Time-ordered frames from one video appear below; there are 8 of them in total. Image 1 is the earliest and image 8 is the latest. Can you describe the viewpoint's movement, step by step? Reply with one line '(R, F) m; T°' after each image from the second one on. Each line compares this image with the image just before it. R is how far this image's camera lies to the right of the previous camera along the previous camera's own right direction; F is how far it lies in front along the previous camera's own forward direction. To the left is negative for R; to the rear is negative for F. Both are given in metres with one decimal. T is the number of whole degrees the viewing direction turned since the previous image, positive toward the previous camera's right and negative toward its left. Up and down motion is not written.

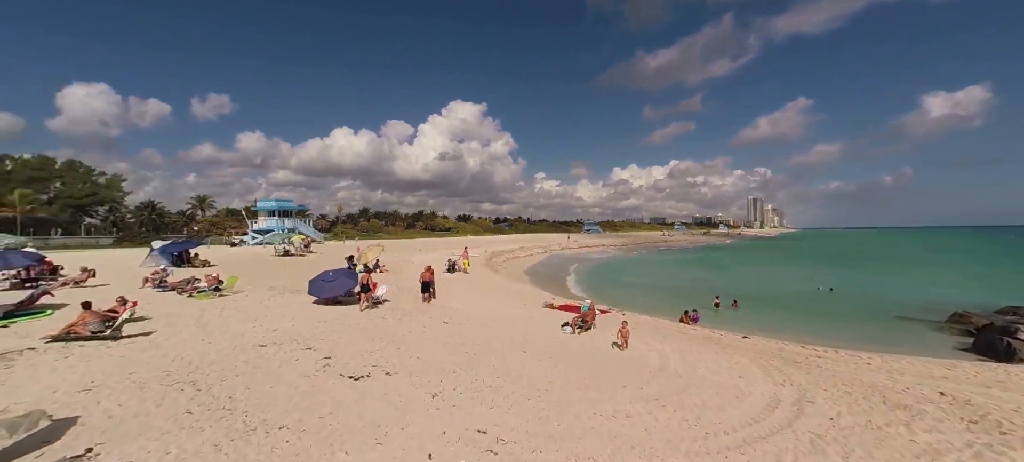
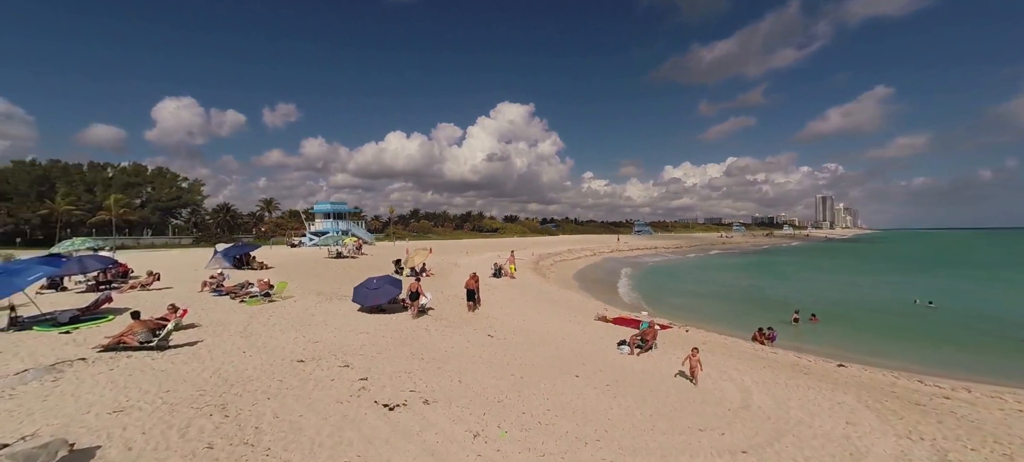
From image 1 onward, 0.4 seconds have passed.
(-0.1, +0.9) m; -7°
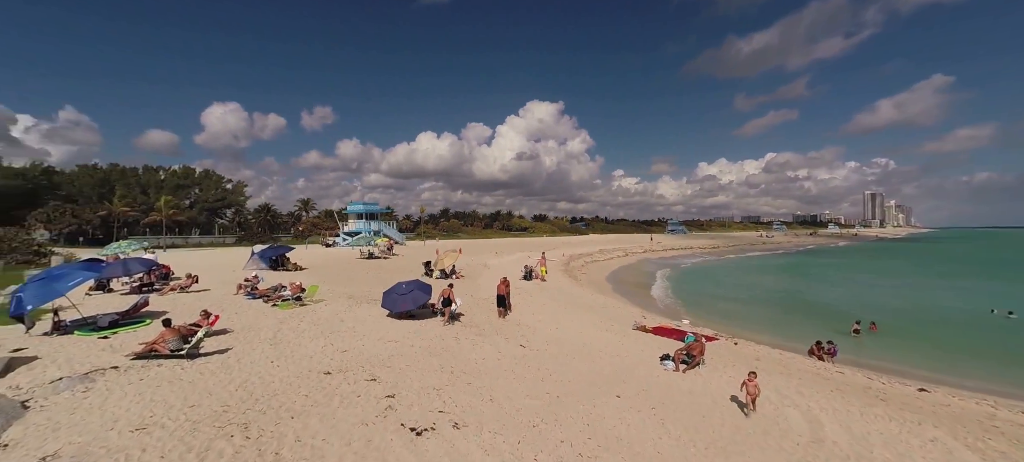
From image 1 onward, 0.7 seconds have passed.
(-0.1, +0.6) m; -4°
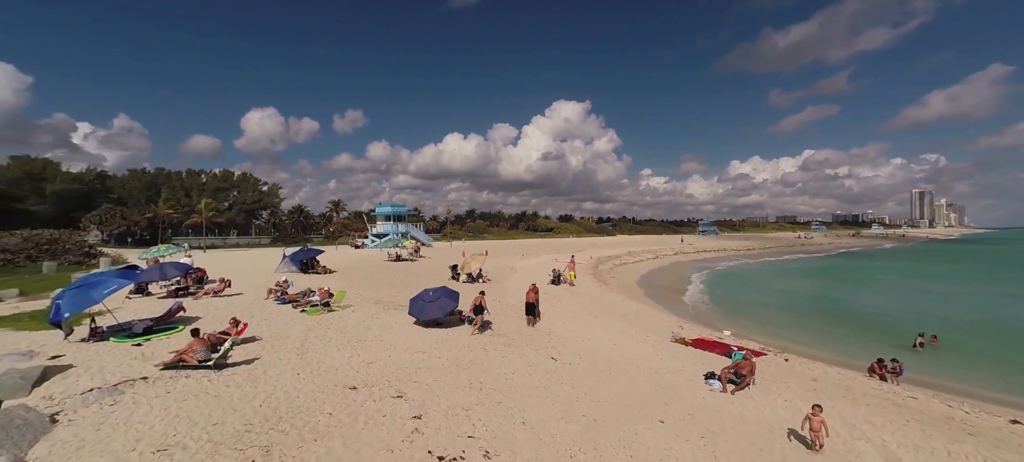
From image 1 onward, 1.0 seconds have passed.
(-0.1, +0.5) m; -4°
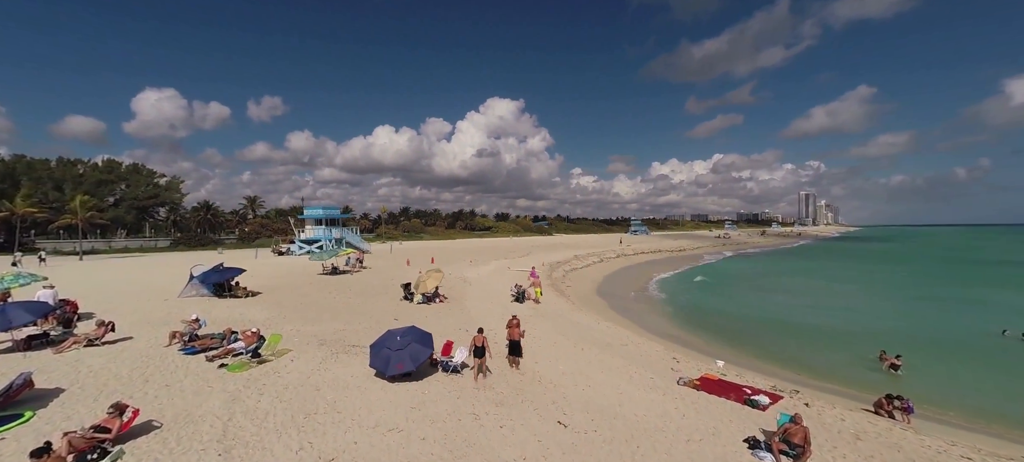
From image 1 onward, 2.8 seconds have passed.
(-1.3, +2.1) m; +9°
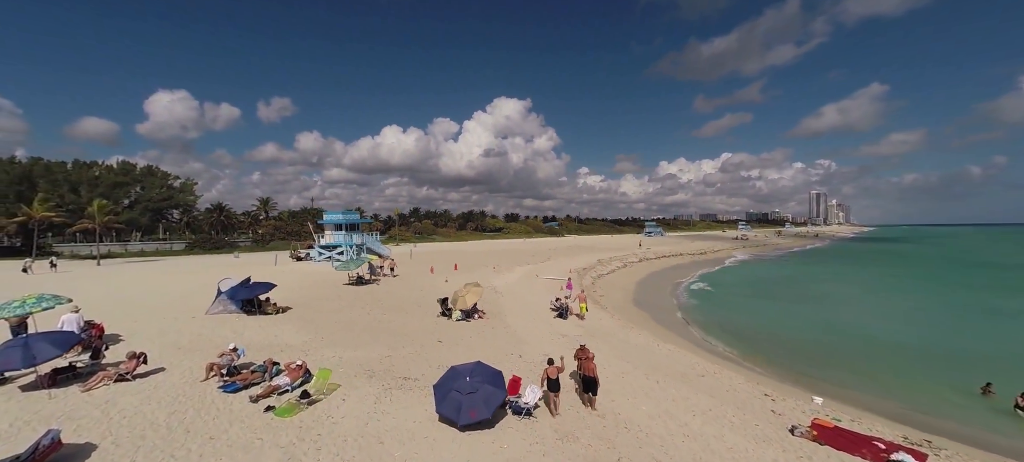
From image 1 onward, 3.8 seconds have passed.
(-1.7, +1.3) m; -1°
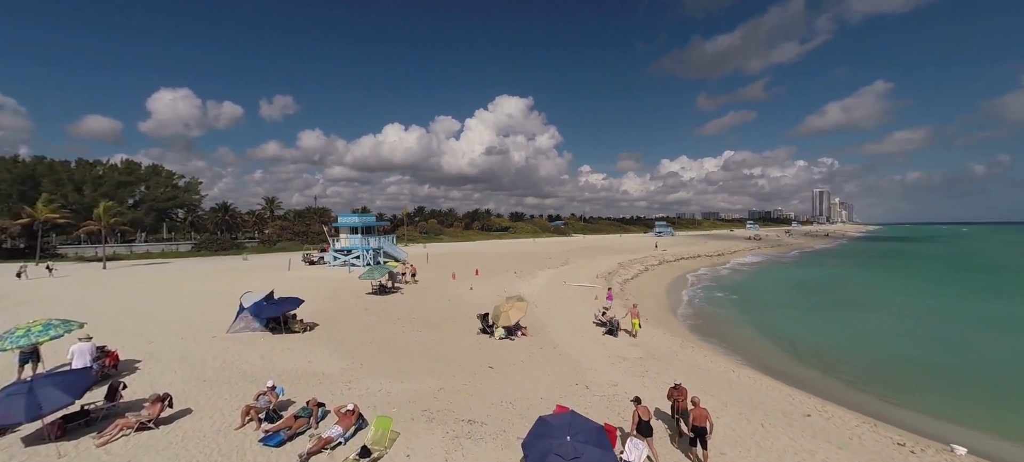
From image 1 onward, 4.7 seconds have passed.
(-1.9, +1.6) m; 0°
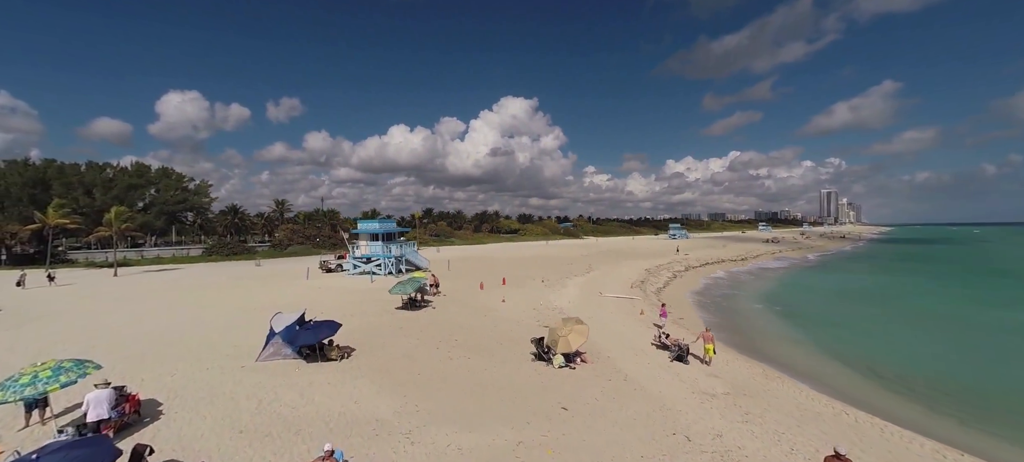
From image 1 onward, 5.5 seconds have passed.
(-2.1, +1.8) m; -1°
